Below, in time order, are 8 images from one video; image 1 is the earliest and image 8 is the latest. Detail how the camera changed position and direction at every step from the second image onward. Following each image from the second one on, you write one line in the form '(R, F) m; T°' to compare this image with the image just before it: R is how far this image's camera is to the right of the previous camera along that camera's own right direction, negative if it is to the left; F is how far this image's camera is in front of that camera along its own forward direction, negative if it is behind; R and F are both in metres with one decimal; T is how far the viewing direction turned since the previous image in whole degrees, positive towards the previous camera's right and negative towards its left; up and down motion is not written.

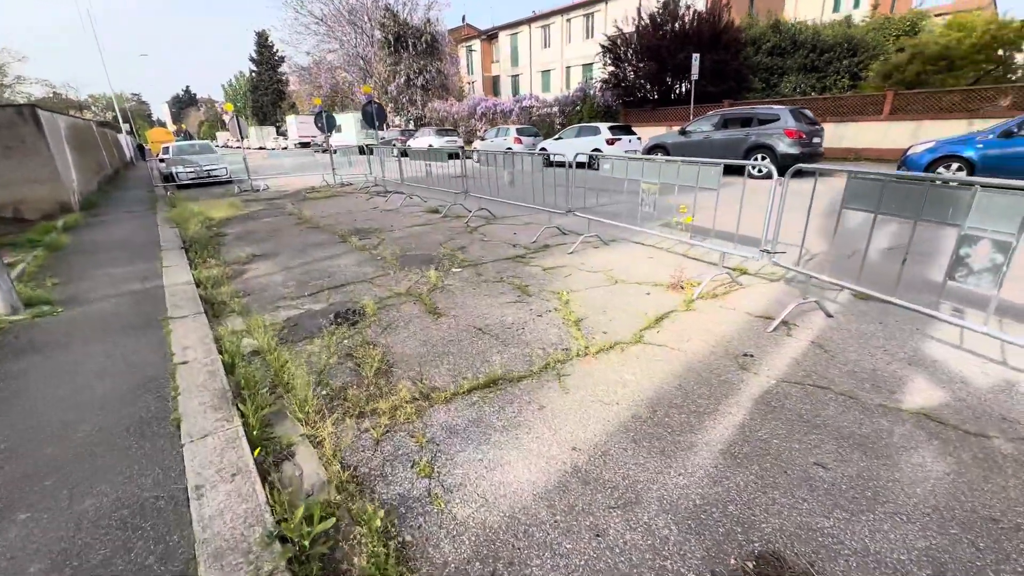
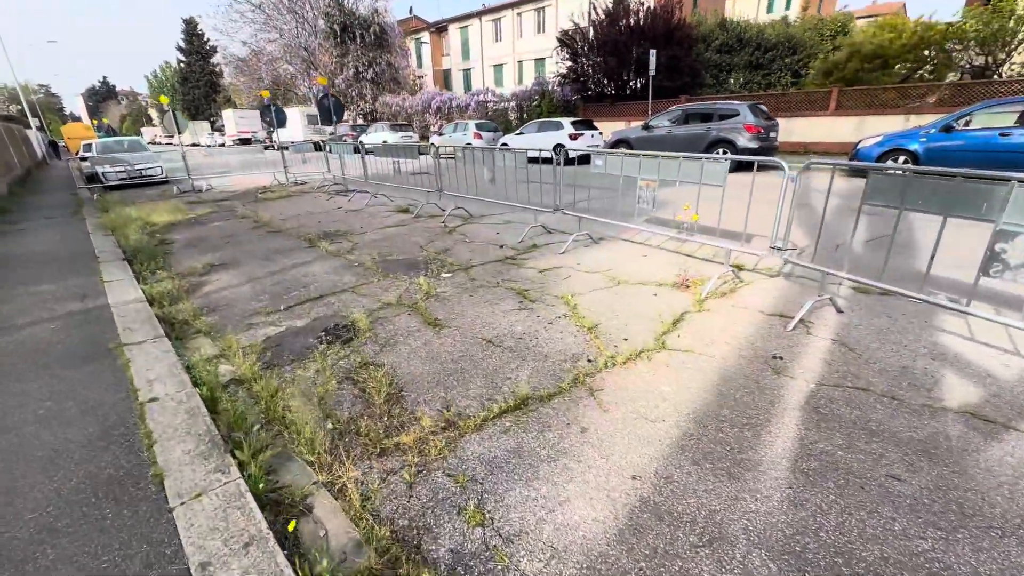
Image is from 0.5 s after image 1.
(-0.4, +0.3) m; +6°
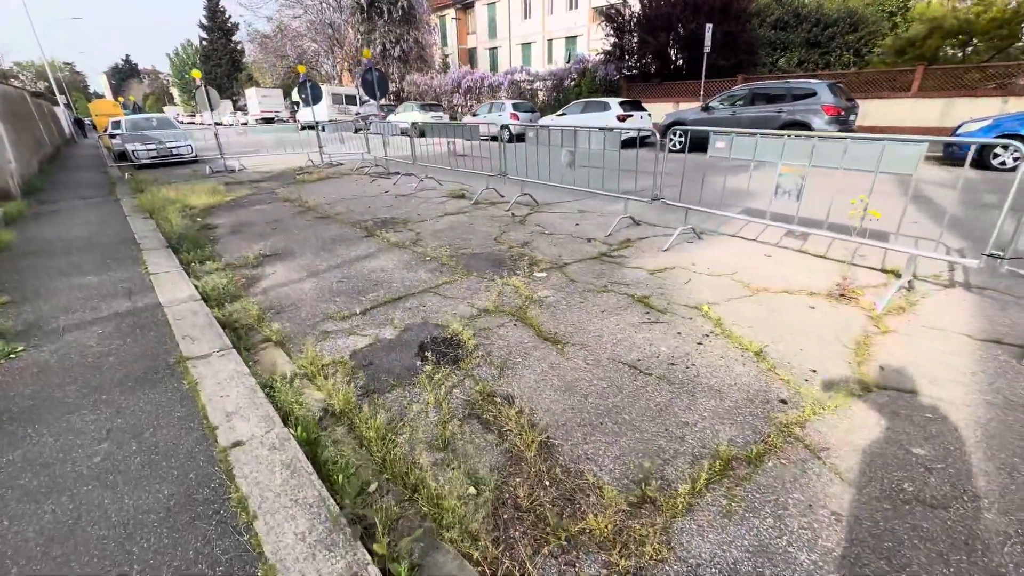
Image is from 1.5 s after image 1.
(-0.9, +0.7) m; -2°
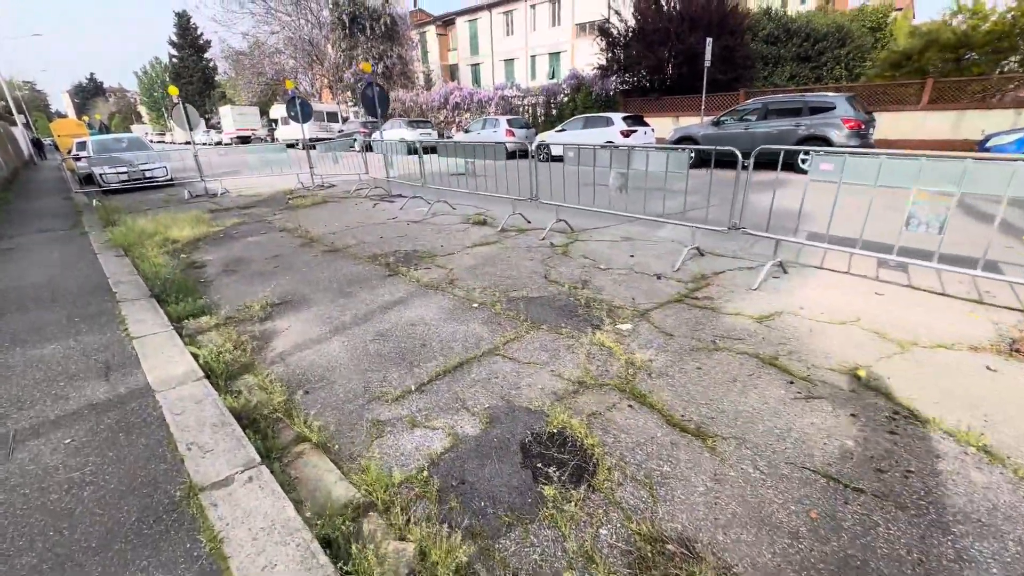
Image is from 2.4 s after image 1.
(-0.8, +0.8) m; +3°
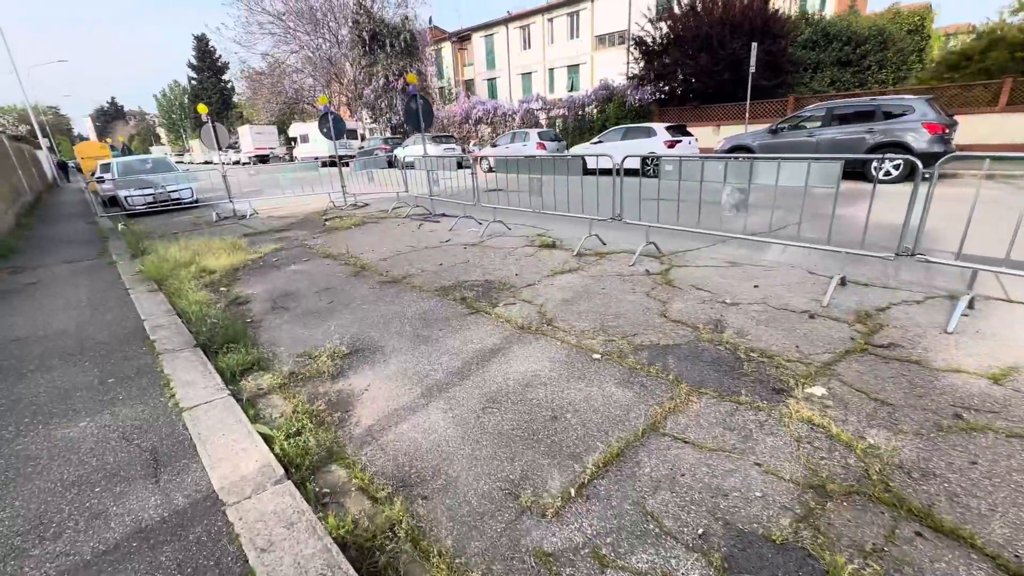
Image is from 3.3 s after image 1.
(-0.9, +0.8) m; -1°
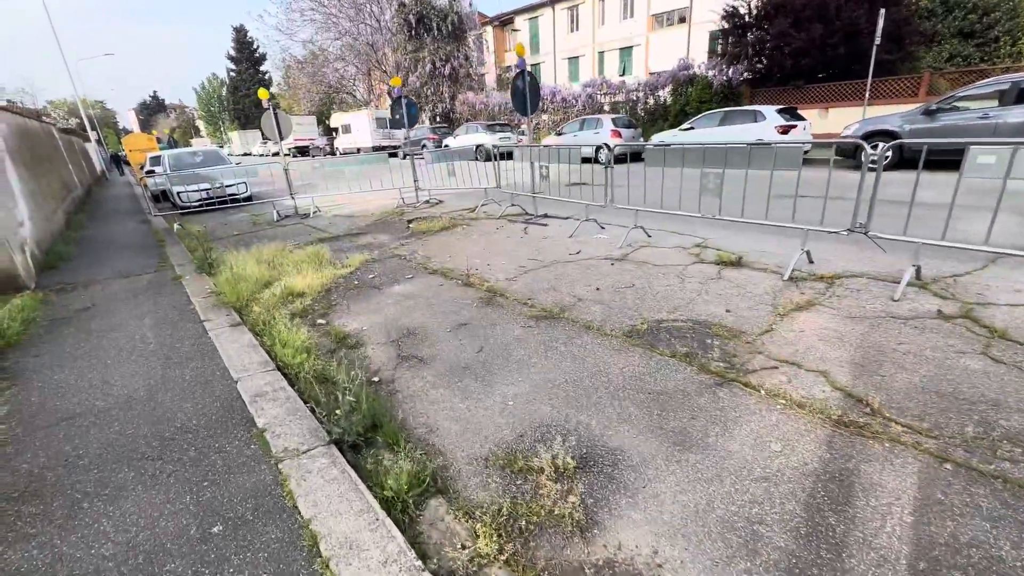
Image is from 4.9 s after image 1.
(-1.5, +1.4) m; -3°
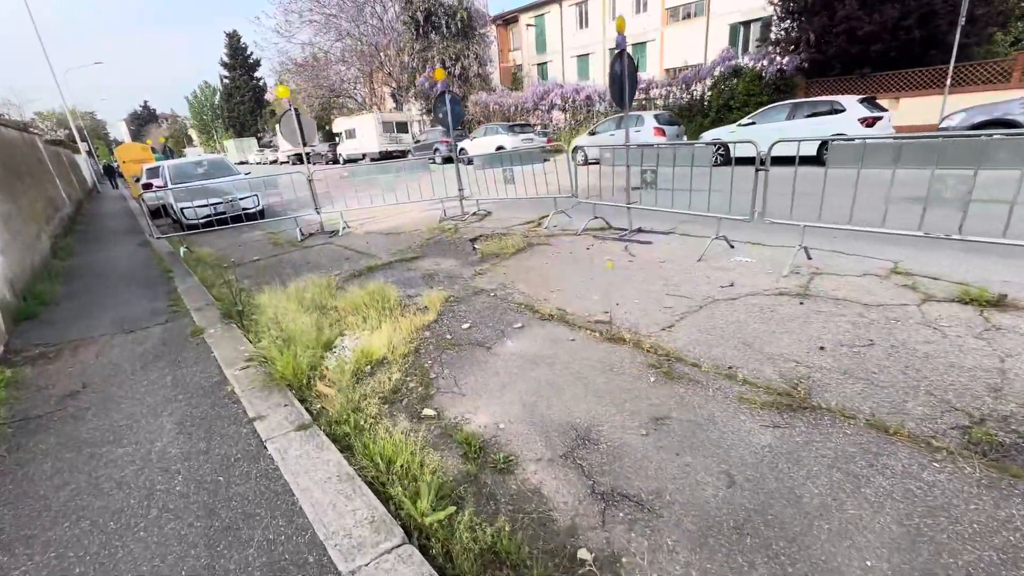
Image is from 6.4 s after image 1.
(-1.3, +1.4) m; 0°
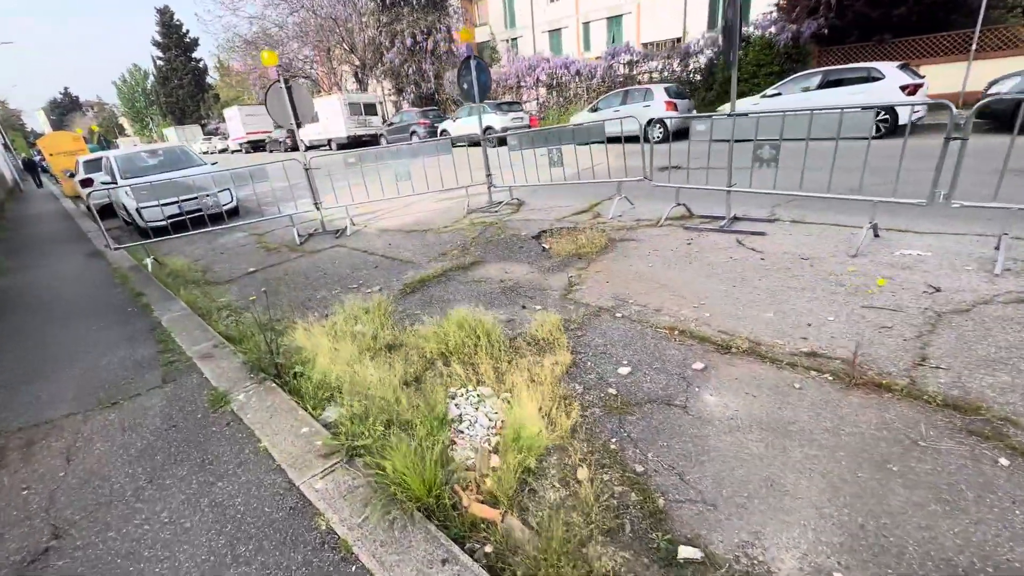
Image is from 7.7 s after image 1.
(-1.3, +1.2) m; +5°
